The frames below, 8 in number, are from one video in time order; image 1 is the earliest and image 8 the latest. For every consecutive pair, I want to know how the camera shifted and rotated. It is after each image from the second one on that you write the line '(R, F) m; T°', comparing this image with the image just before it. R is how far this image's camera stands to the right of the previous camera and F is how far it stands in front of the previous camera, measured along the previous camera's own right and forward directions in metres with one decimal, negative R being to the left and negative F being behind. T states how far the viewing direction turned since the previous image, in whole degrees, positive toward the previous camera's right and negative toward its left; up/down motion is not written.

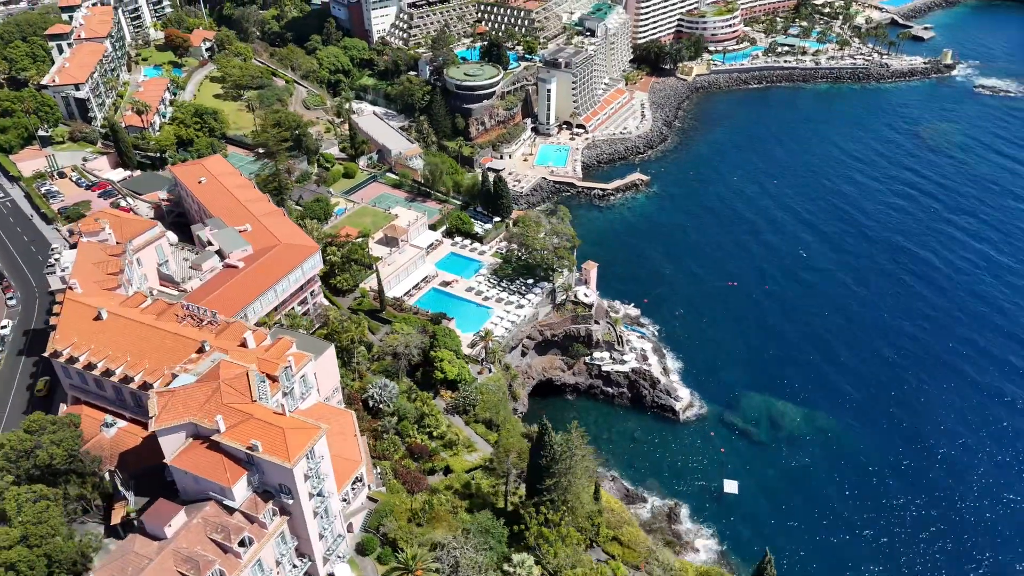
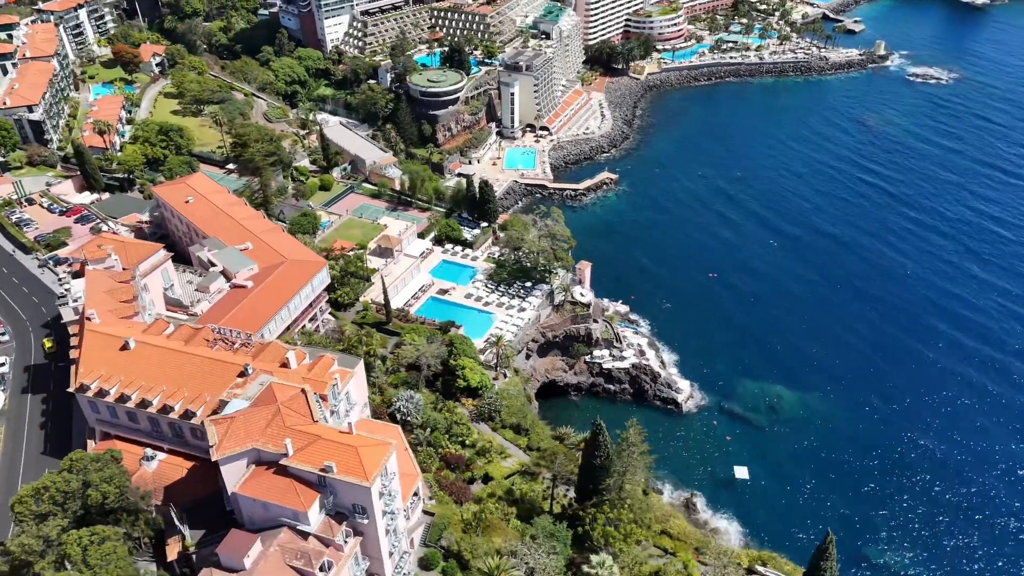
(-7.0, +0.2) m; +5°
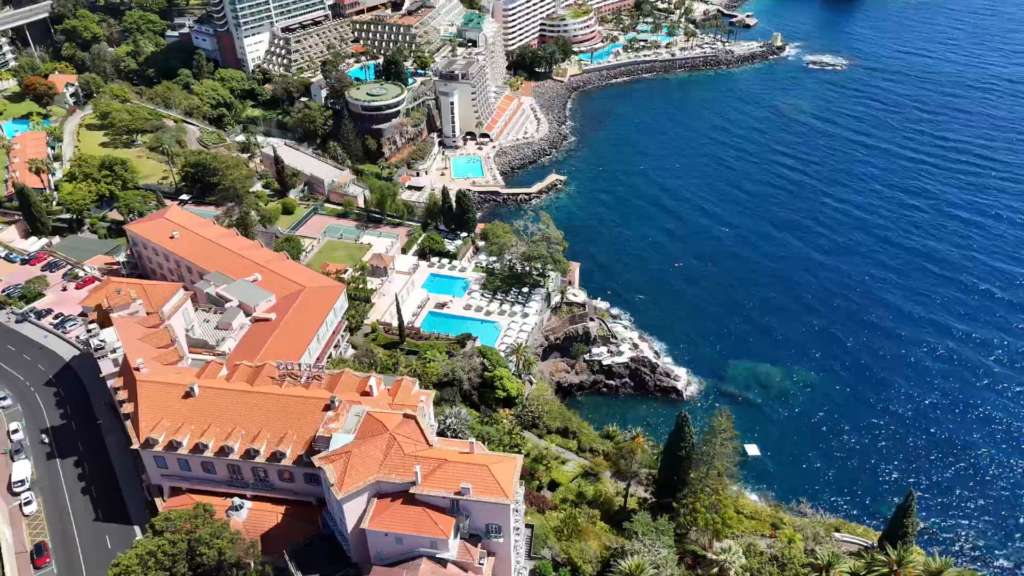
(-11.6, +0.8) m; +8°
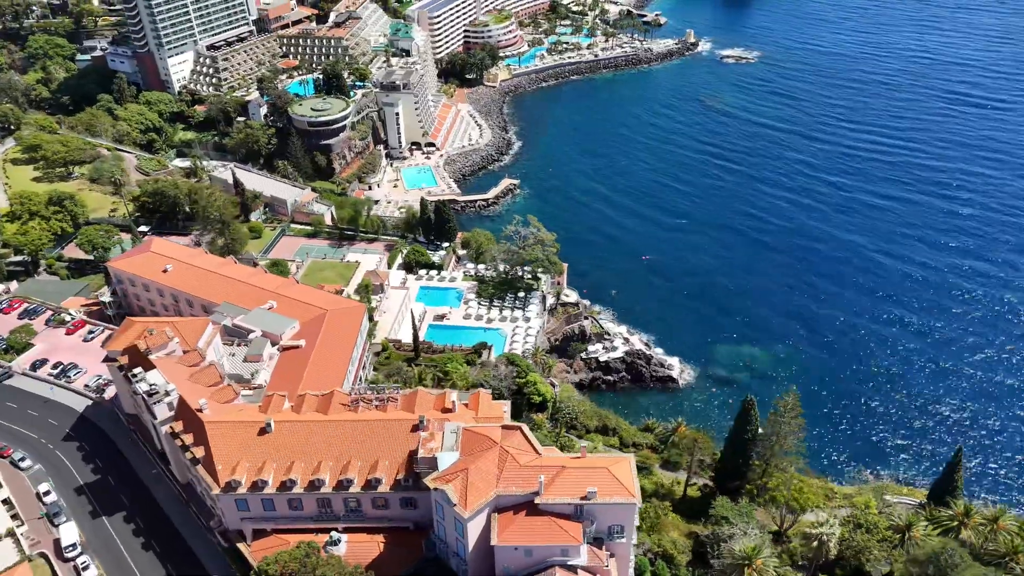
(-10.4, +0.6) m; +7°
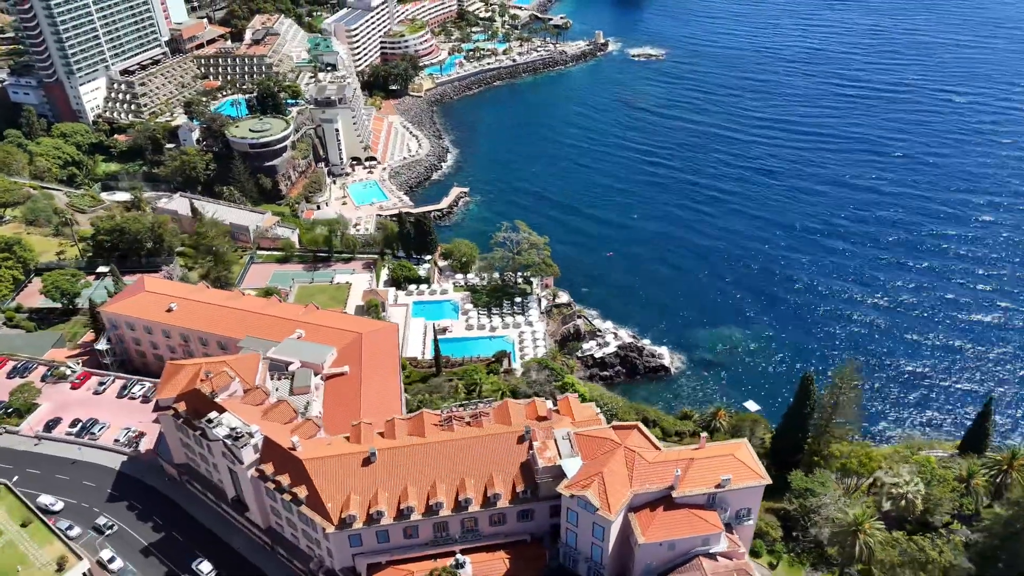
(-11.6, +0.7) m; +8°
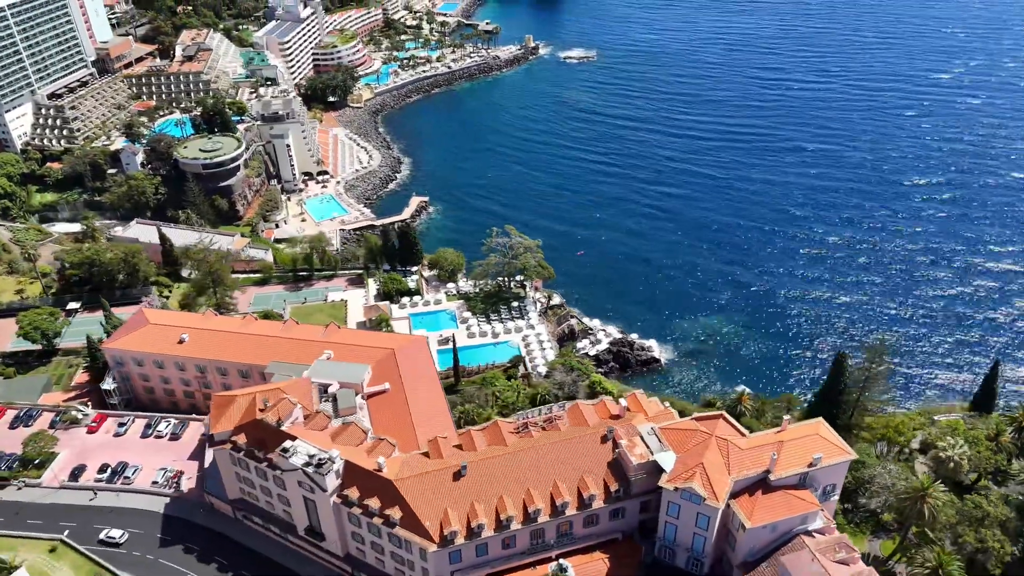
(-9.2, +0.4) m; +6°
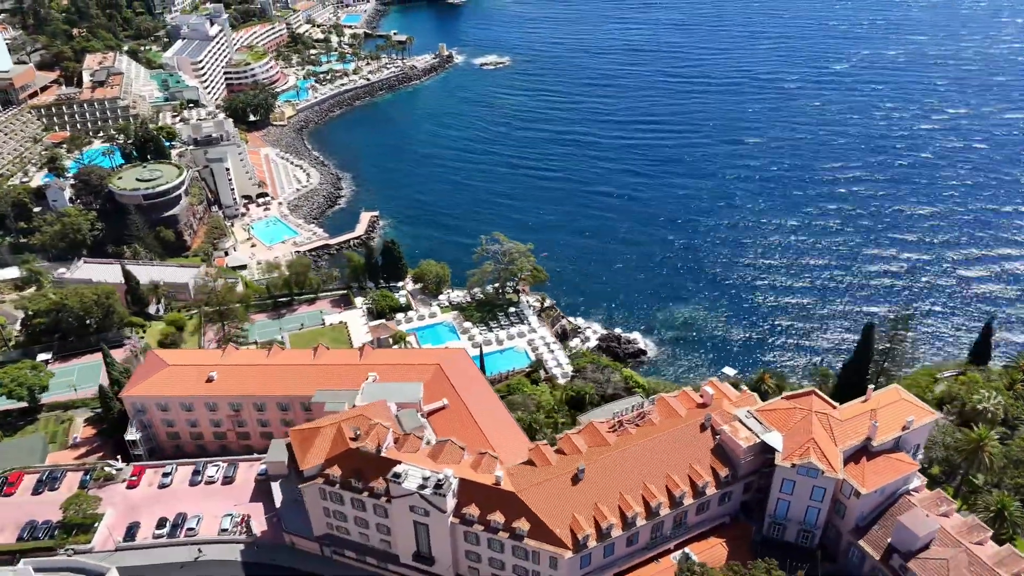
(-11.5, +0.7) m; +8°
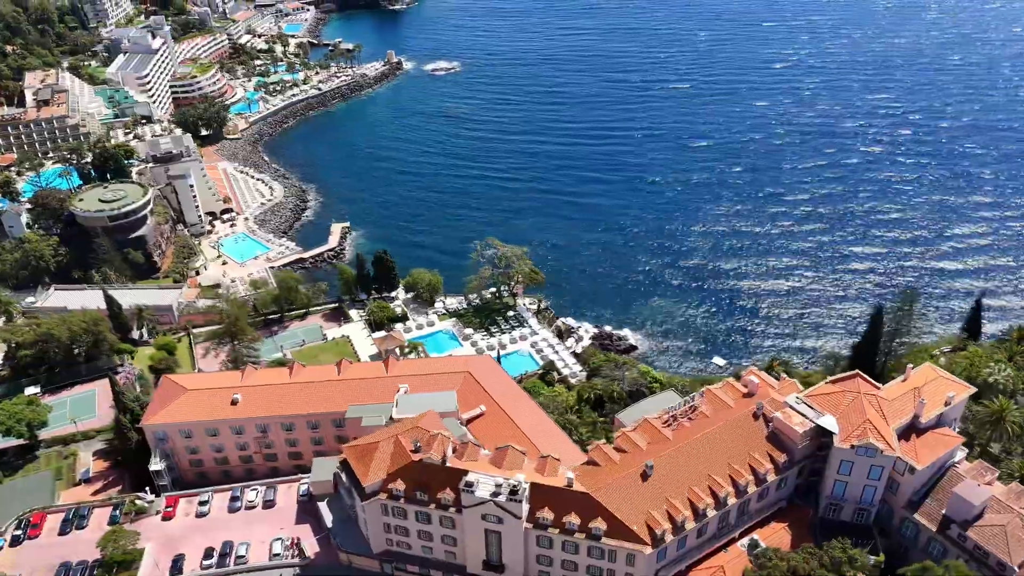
(-6.9, +0.2) m; +5°
